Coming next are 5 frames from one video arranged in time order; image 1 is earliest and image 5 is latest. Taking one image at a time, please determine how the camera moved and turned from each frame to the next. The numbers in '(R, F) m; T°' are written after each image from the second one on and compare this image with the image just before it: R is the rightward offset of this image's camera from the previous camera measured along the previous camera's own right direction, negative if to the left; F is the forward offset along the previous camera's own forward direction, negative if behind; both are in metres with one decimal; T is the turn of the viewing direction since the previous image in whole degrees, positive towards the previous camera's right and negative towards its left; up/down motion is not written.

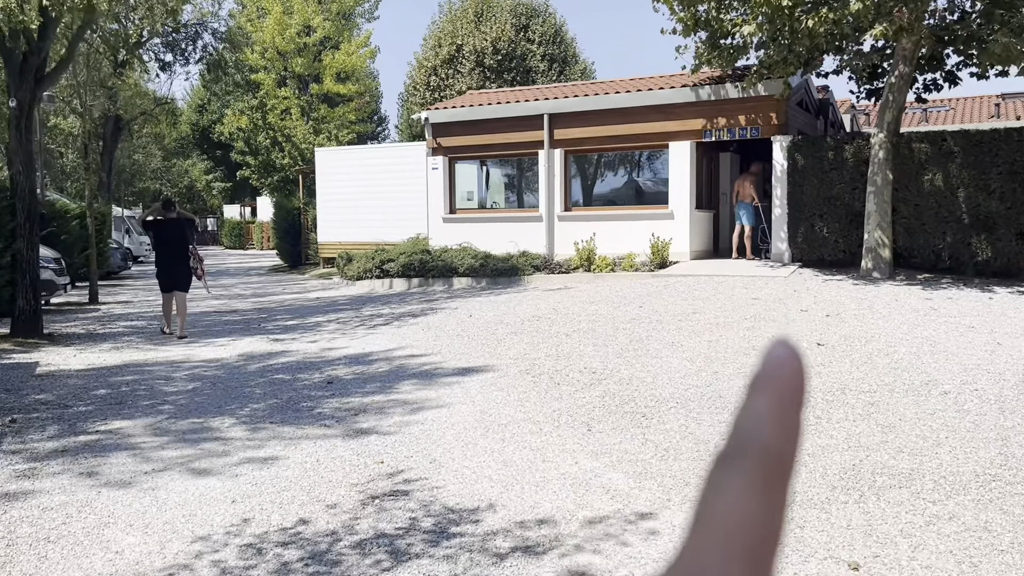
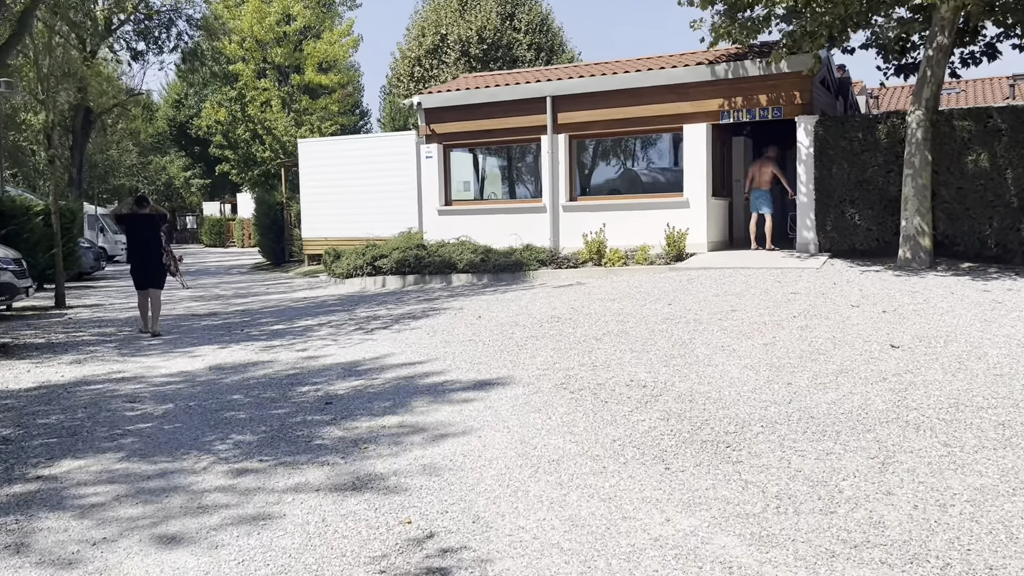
(-0.4, +1.3) m; +1°
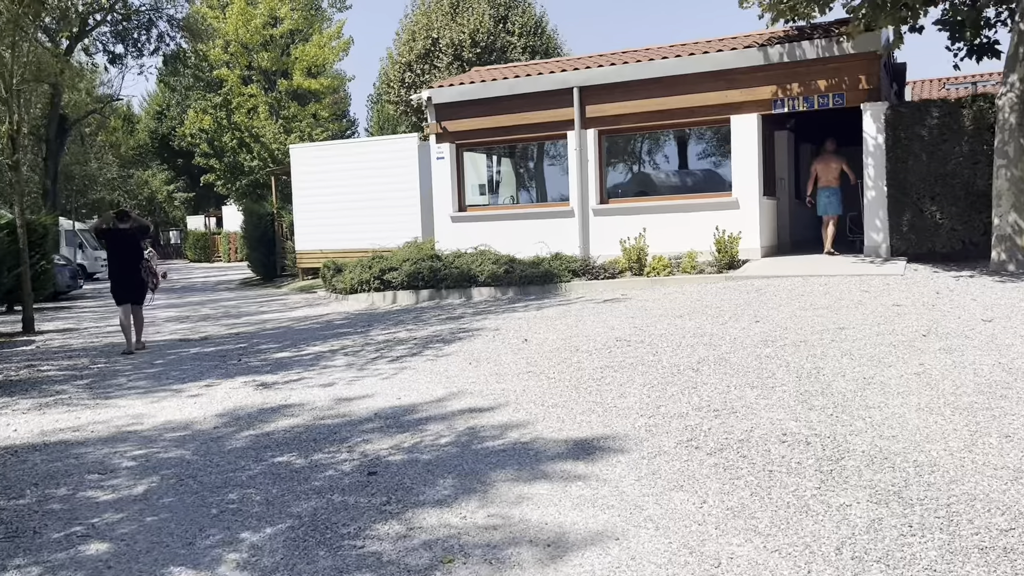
(-0.7, +1.8) m; +1°
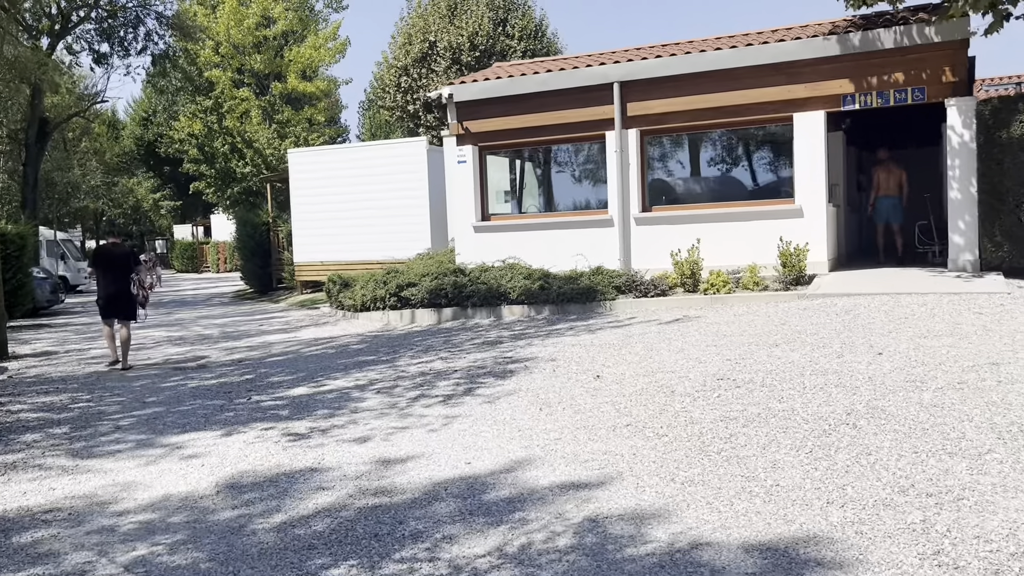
(-0.7, +1.5) m; +1°
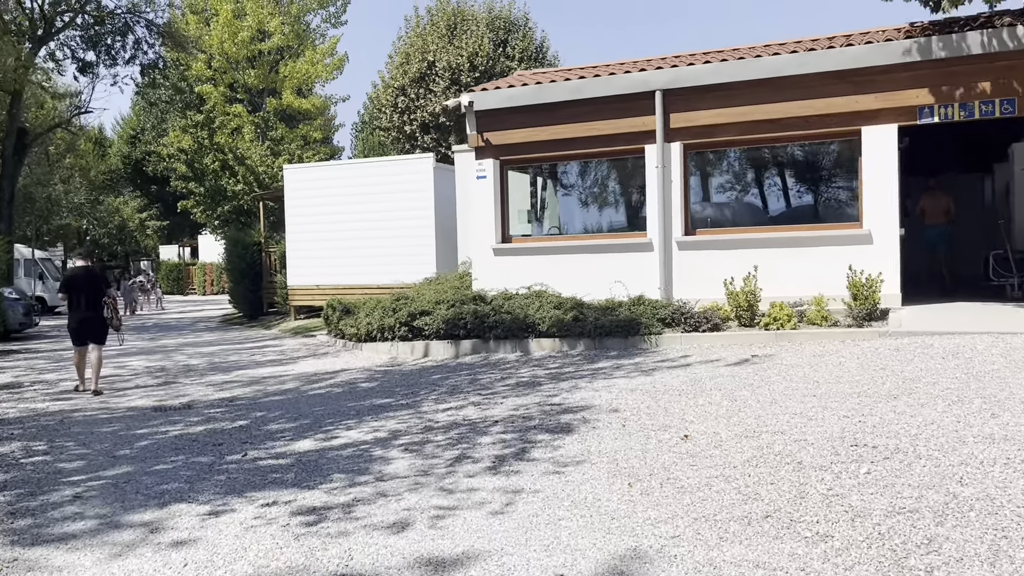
(-0.6, +1.5) m; +1°
